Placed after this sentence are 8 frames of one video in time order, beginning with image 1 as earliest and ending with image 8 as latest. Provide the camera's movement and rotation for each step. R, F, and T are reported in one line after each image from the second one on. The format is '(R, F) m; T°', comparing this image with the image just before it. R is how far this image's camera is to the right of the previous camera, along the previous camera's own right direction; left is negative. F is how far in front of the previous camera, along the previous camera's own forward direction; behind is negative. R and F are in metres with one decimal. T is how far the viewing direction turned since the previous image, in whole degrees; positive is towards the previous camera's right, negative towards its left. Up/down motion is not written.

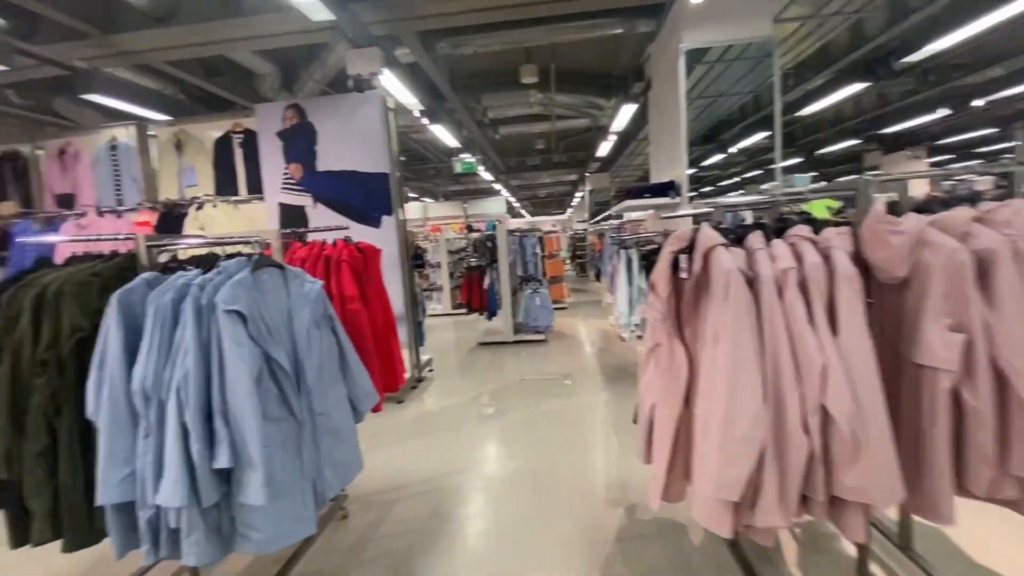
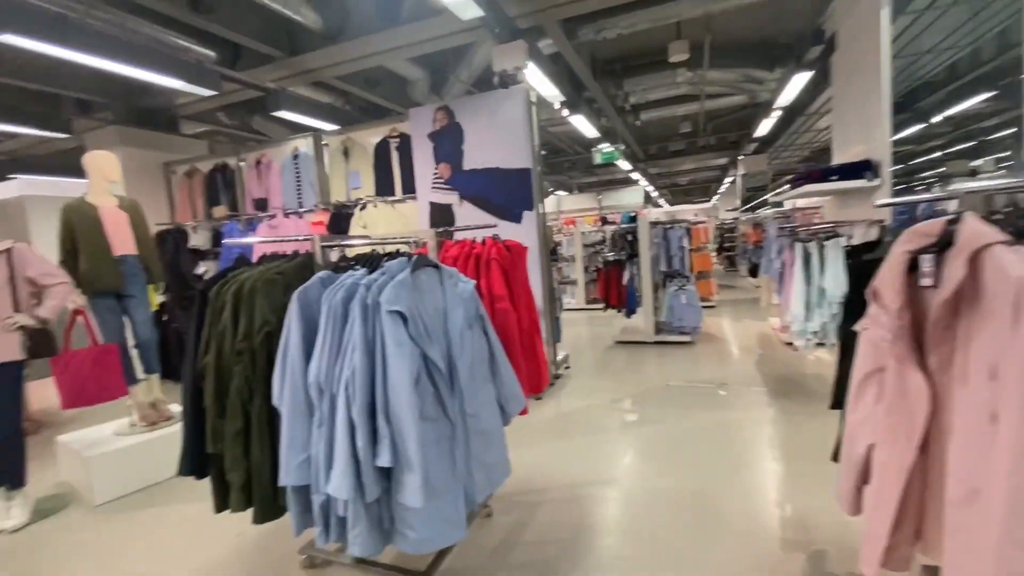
(-0.1, +0.1) m; -15°
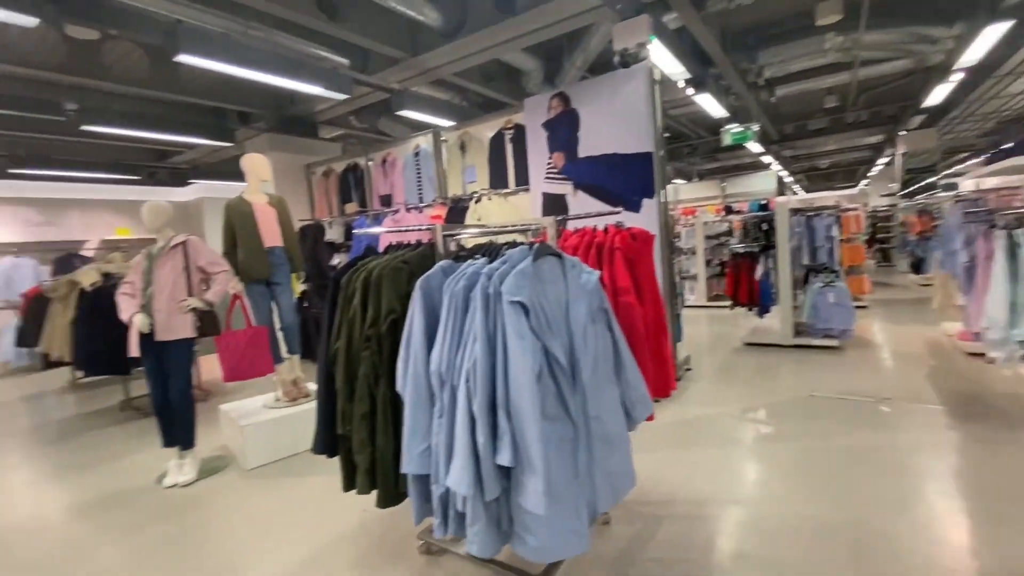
(-0.1, +0.1) m; -13°
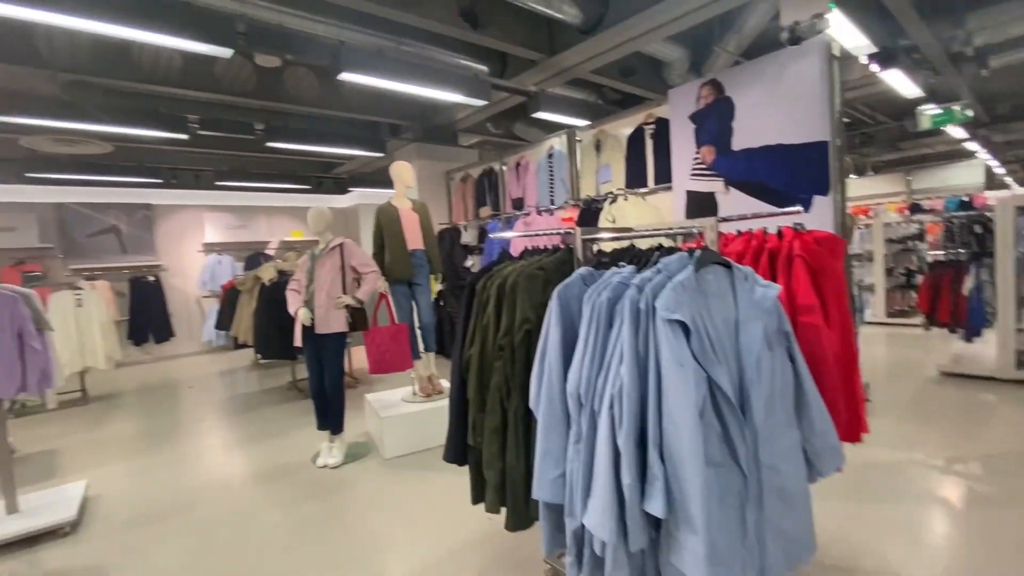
(-0.1, +0.1) m; -15°
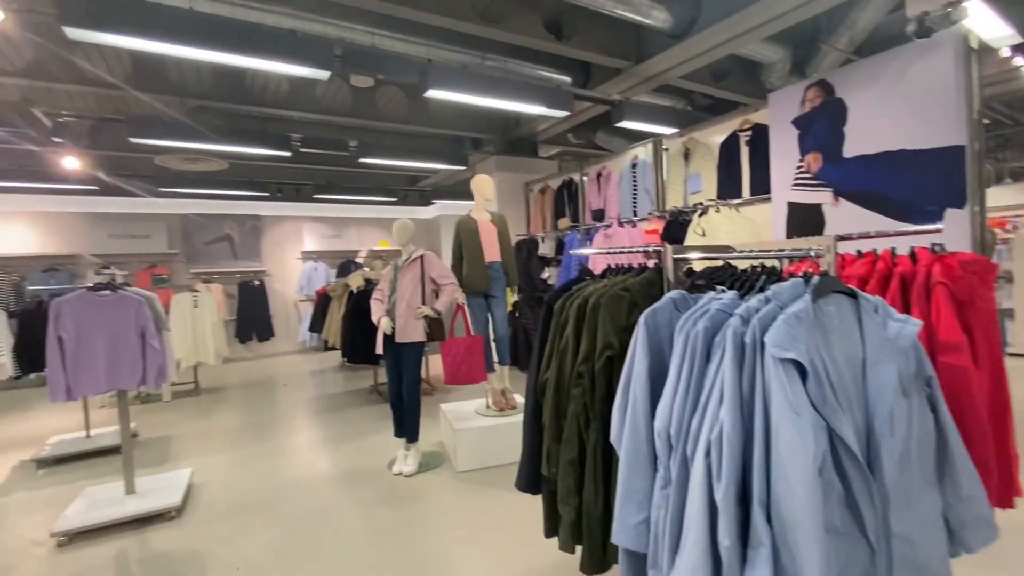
(0.0, +0.1) m; -9°
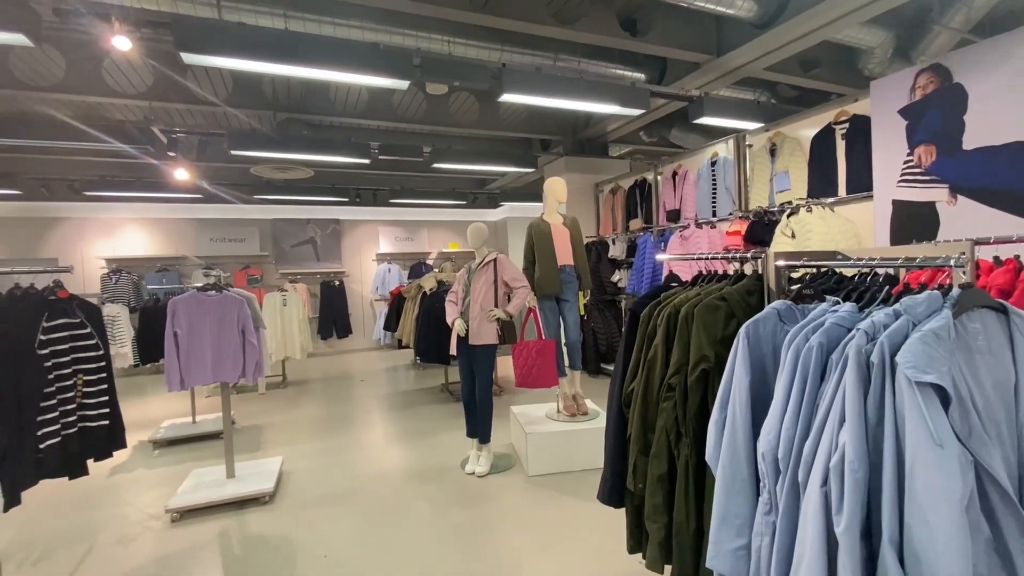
(-0.1, 0.0) m; -8°
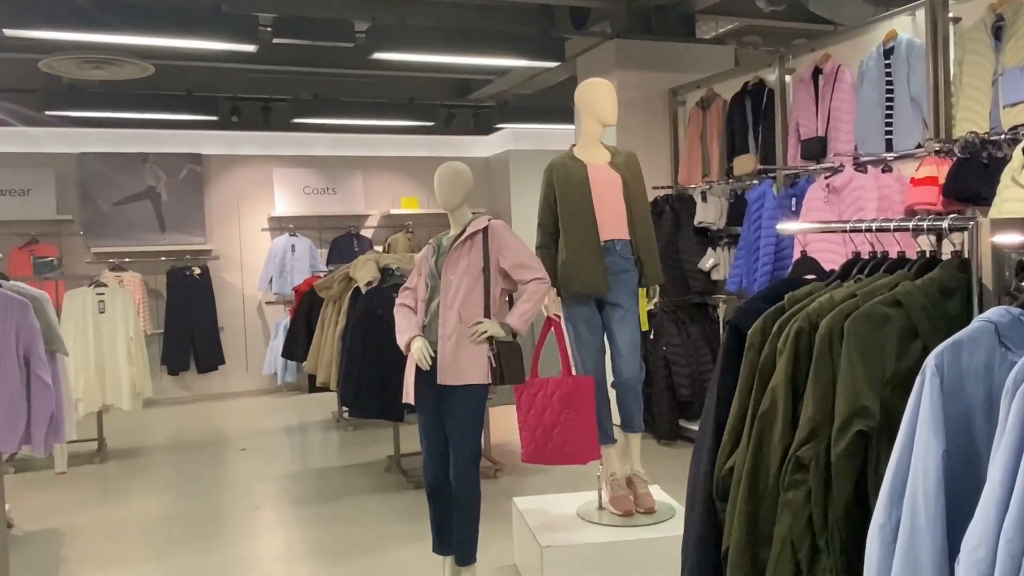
(-0.1, +1.9) m; +1°
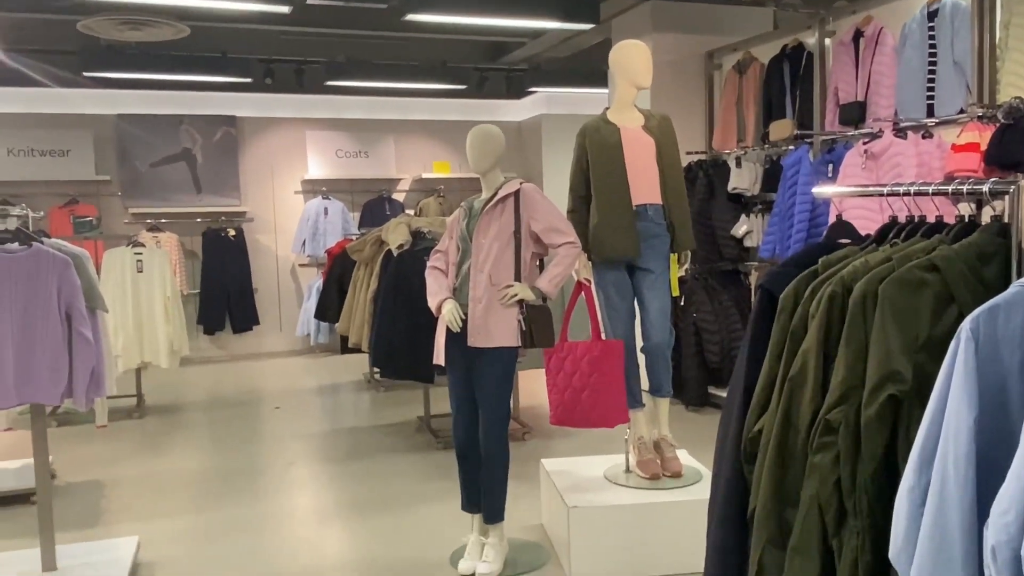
(-0.1, 0.0) m; -1°
